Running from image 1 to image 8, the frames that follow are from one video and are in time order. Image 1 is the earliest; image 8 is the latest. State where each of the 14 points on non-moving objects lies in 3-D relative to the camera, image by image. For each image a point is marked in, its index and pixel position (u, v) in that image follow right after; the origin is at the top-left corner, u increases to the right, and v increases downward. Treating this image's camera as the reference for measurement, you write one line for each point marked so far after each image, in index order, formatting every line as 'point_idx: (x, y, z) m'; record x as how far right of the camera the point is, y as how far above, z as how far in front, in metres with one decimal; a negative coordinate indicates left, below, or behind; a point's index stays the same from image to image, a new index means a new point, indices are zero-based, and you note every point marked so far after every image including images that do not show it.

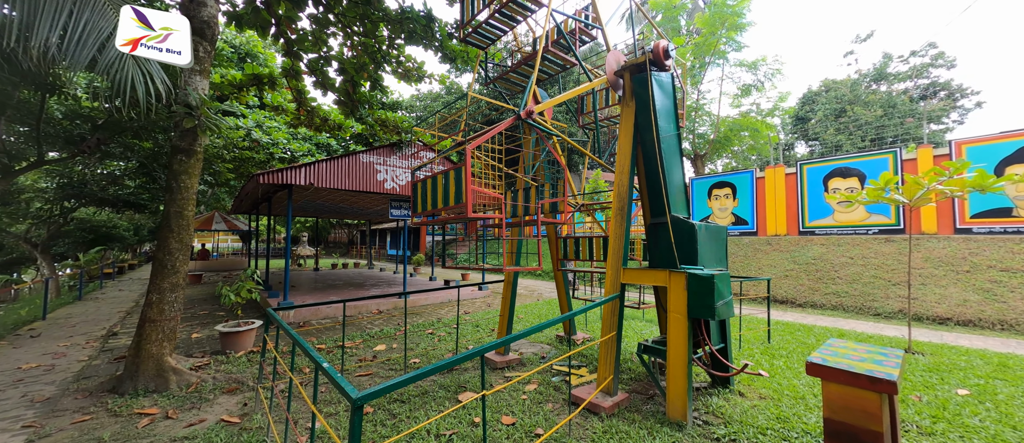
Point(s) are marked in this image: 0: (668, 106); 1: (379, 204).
0: (+1.5, +1.1, +3.3) m
1: (-3.0, +0.4, +8.0) m
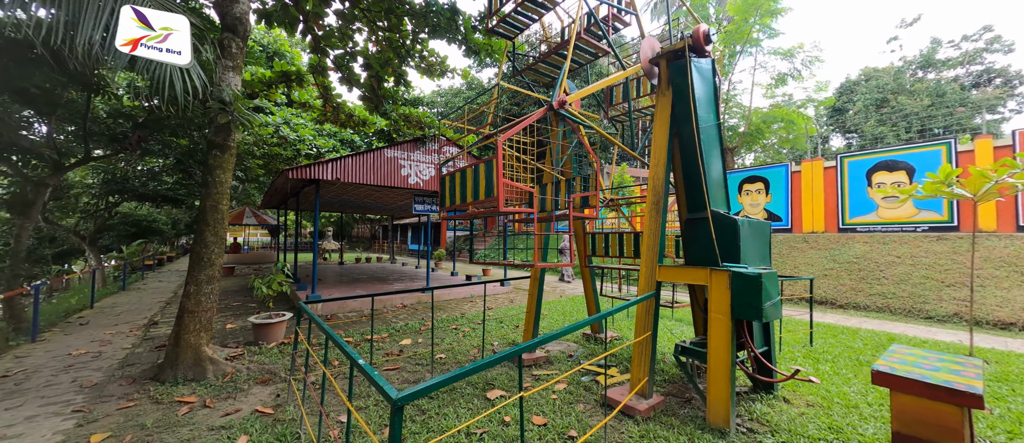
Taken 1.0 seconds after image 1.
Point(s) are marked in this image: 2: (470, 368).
0: (+1.7, +1.1, +3.1) m
1: (-2.5, +0.5, +8.1) m
2: (-0.2, -0.6, +1.3) m
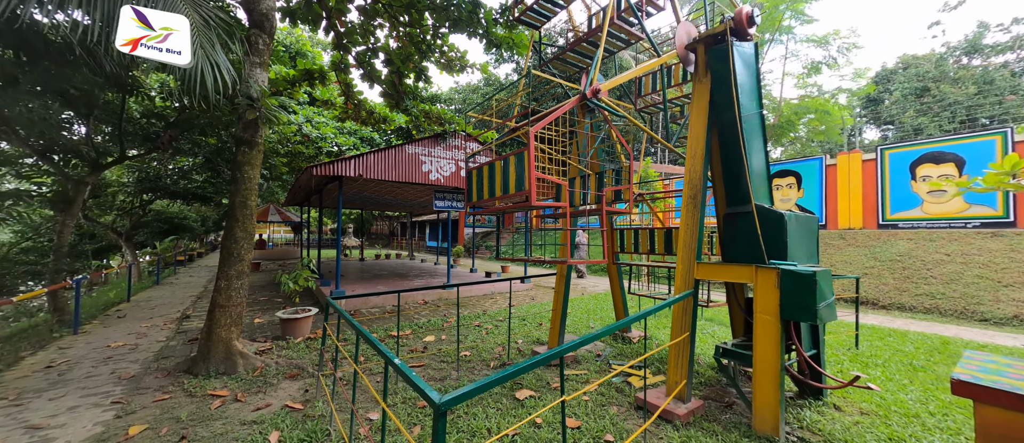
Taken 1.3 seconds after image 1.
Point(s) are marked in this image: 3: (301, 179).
0: (+2.0, +1.2, +2.9) m
1: (-2.0, +0.6, +8.1) m
2: (0.0, -0.5, +1.2) m
3: (-4.0, +0.8, +6.6) m
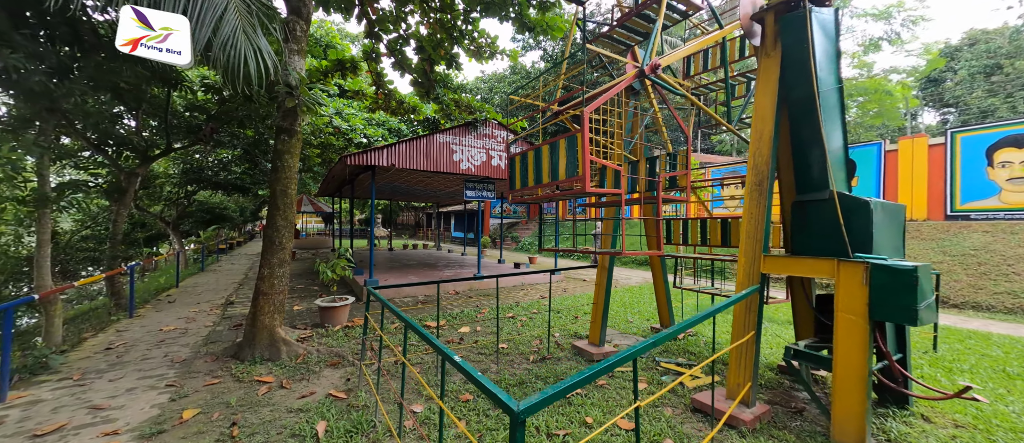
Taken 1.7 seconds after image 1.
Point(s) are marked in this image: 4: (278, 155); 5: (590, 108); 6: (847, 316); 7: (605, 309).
0: (+2.4, +1.3, +2.6) m
1: (-1.3, +0.8, +8.0) m
2: (+0.3, -0.5, +1.1) m
3: (-3.4, +1.0, +6.6) m
4: (-2.5, +0.7, +3.6) m
5: (+0.5, +0.8, +2.3) m
6: (+2.1, -0.6, +2.1) m
7: (+1.0, -0.9, +3.7) m
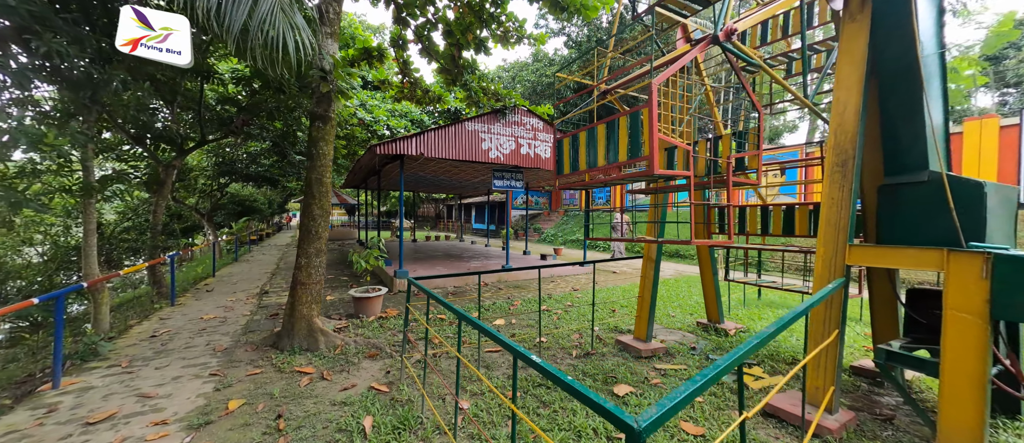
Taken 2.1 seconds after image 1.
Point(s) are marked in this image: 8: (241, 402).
0: (+2.7, +1.4, +2.2) m
1: (-0.7, +1.0, +7.9) m
2: (+0.5, -0.4, +0.9) m
3: (-2.8, +1.2, +6.6) m
4: (-2.1, +0.8, +3.6) m
5: (+0.8, +0.8, +2.1) m
6: (+2.4, -0.5, +1.9) m
7: (+1.4, -0.8, +3.5) m
8: (-2.0, -1.3, +2.5) m
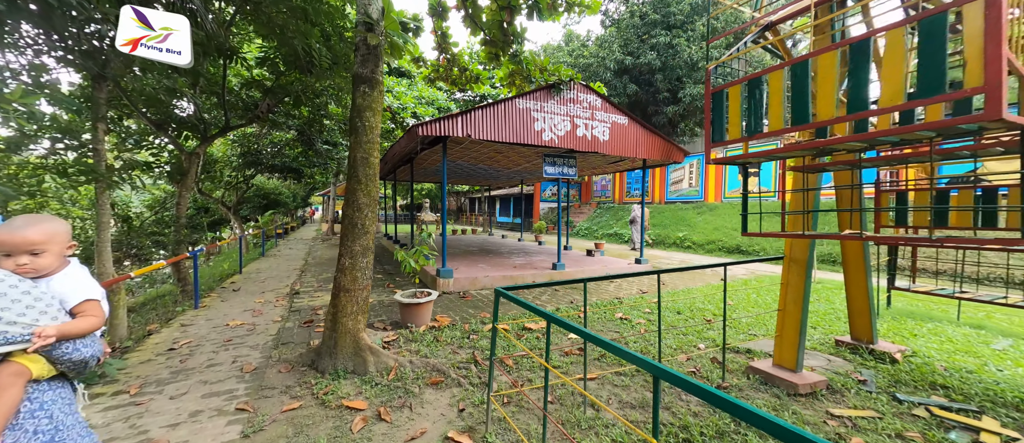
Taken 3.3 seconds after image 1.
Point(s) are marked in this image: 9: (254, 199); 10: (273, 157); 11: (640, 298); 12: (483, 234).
0: (+3.4, +1.4, +1.3) m
1: (+0.3, +1.2, +7.1) m
2: (+1.2, -0.4, +0.1) m
3: (-1.9, +1.3, +5.9) m
4: (-1.3, +0.9, +2.8) m
5: (+1.6, +0.9, +1.2) m
6: (+3.1, -0.4, +0.9) m
7: (+2.2, -0.7, +2.6) m
8: (-1.2, -1.2, +1.8) m
9: (-9.6, +0.8, +13.0) m
10: (-6.9, +1.9, +10.0) m
11: (+1.8, -1.1, +4.9) m
12: (-1.3, -0.6, +15.9) m
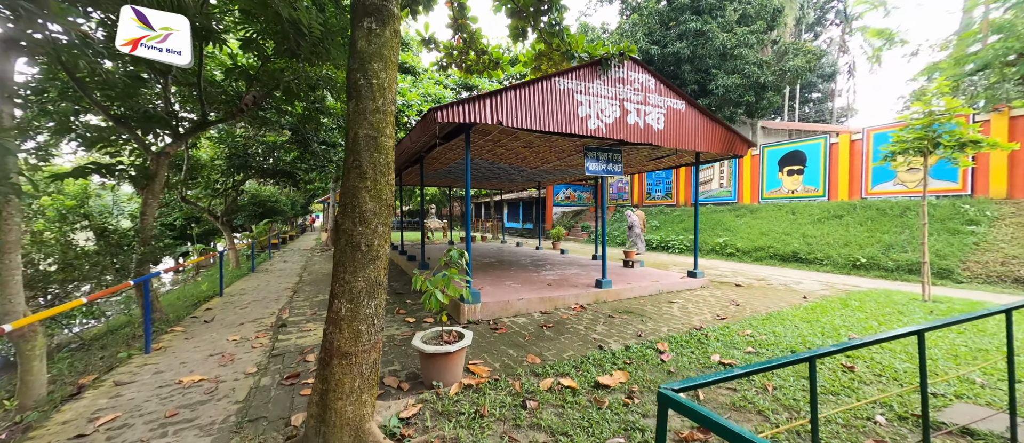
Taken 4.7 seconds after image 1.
0: (+3.9, +1.4, +0.2) m
1: (+0.8, +1.1, +6.0) m
2: (+1.7, -0.4, -1.0) m
3: (-1.4, +1.2, +4.8) m
4: (-0.8, +0.8, +1.8) m
5: (+2.0, +0.9, +0.1) m
6: (+3.6, -0.5, -0.2) m
7: (+2.7, -0.8, +1.5) m
8: (-0.7, -1.3, +0.7) m
9: (-9.1, +0.5, +11.9) m
10: (-6.4, +1.6, +8.9) m
11: (+2.3, -1.2, +3.7) m
12: (-0.8, -0.8, +14.8) m
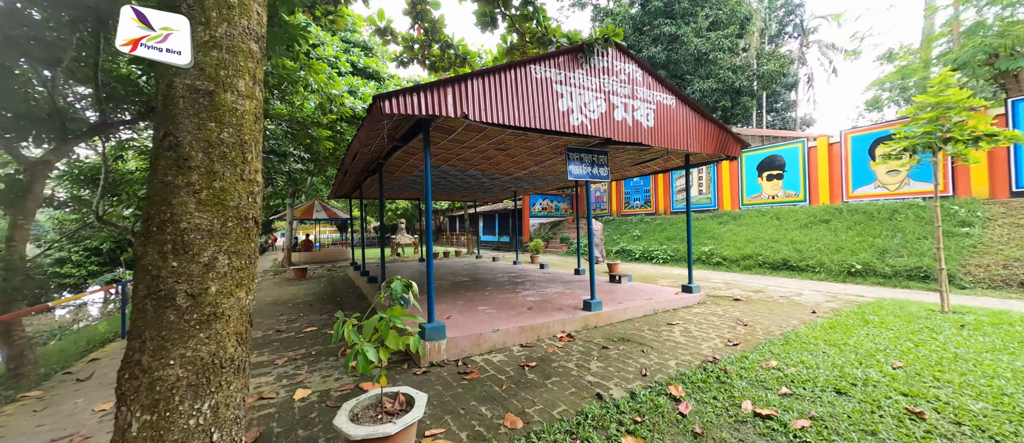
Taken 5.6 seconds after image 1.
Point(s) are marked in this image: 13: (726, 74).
0: (+3.8, +1.5, -0.2) m
1: (+0.3, +0.9, +5.3) m
2: (+1.8, -0.3, -1.7) m
3: (-1.8, +1.0, +4.0) m
4: (-0.9, +0.7, +1.0) m
5: (+2.0, +0.9, -0.5) m
6: (+3.6, -0.4, -0.7) m
7: (+2.6, -0.8, +0.9) m
8: (-0.7, -1.4, -0.1) m
9: (-9.9, -0.2, +10.5) m
10: (-7.0, +1.1, +7.8) m
11: (+2.1, -1.2, +3.1) m
12: (-1.7, -1.4, +14.0) m
13: (+6.5, +4.5, +10.5) m
